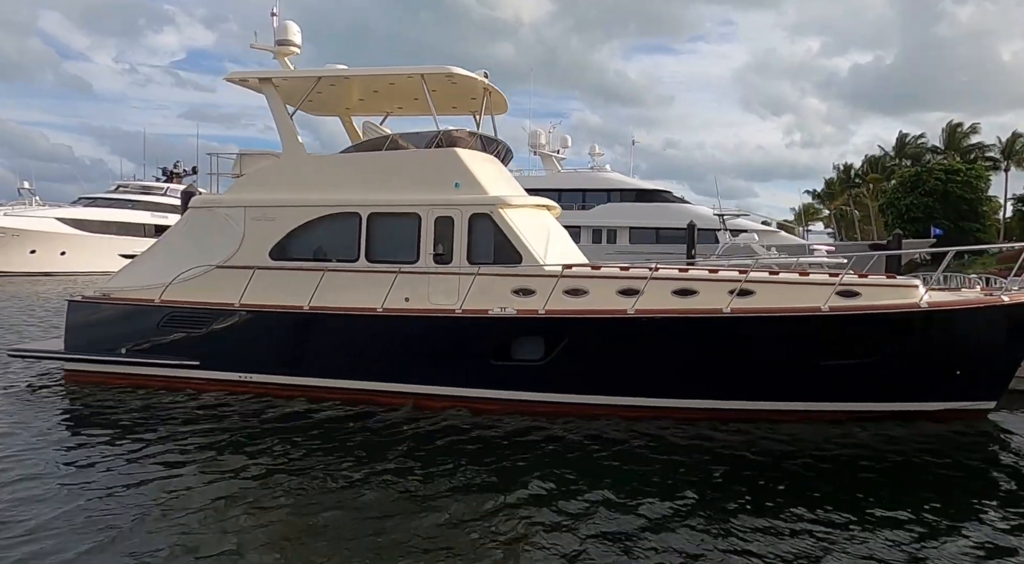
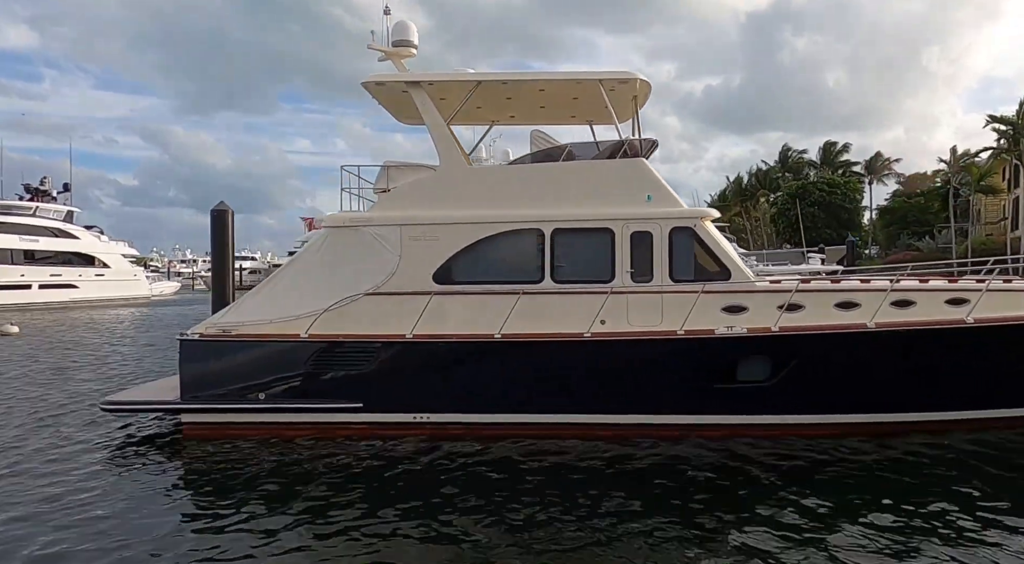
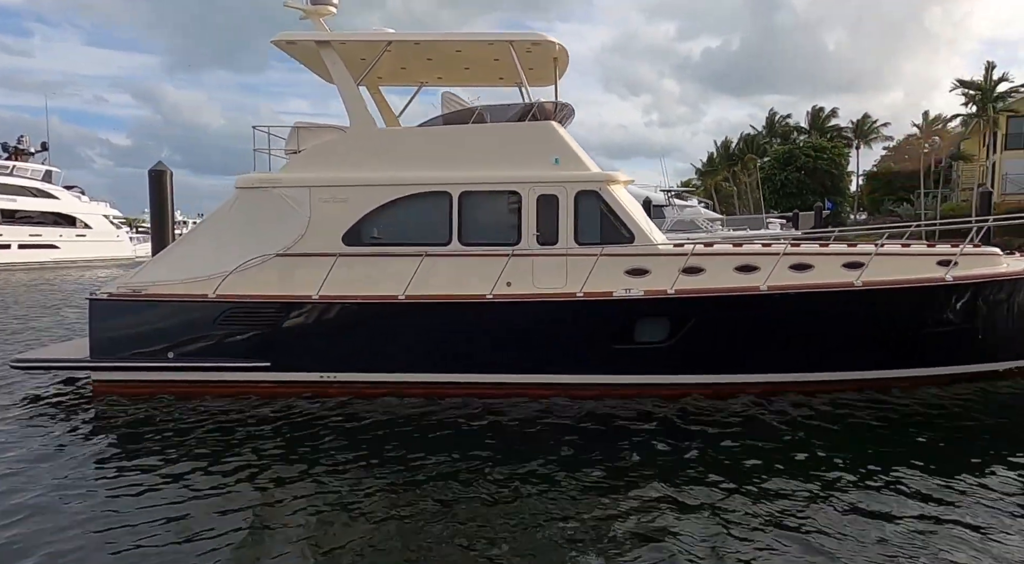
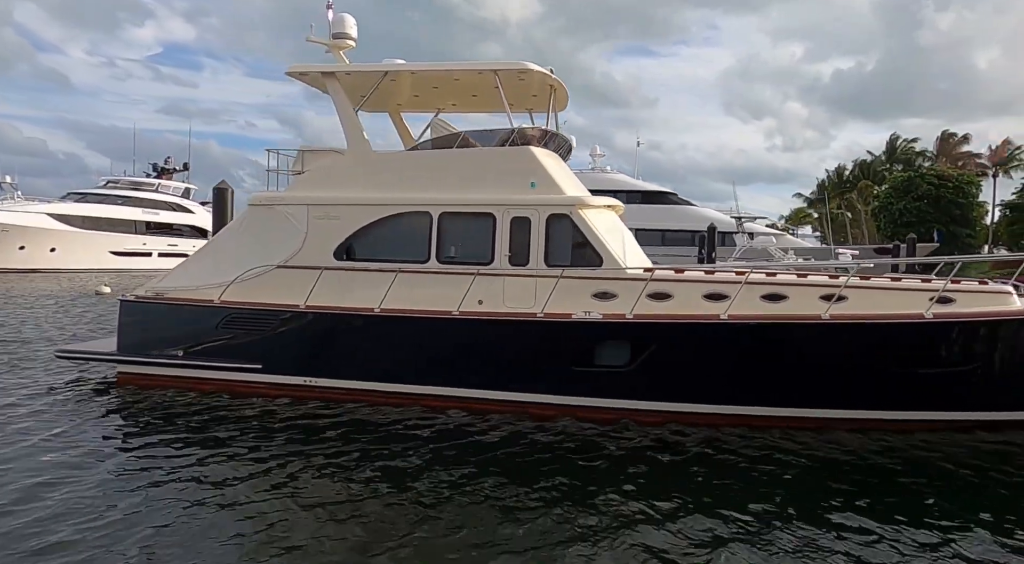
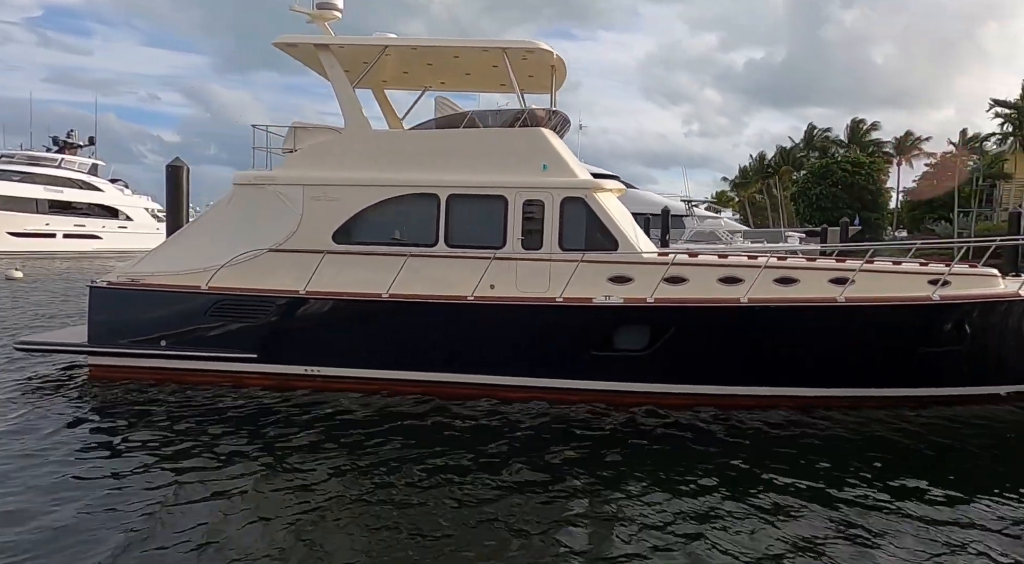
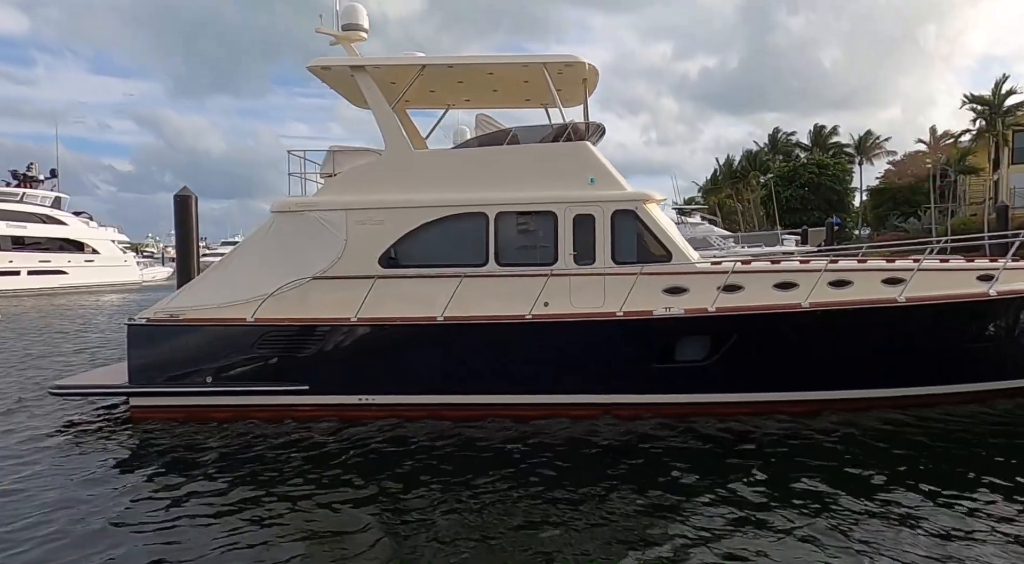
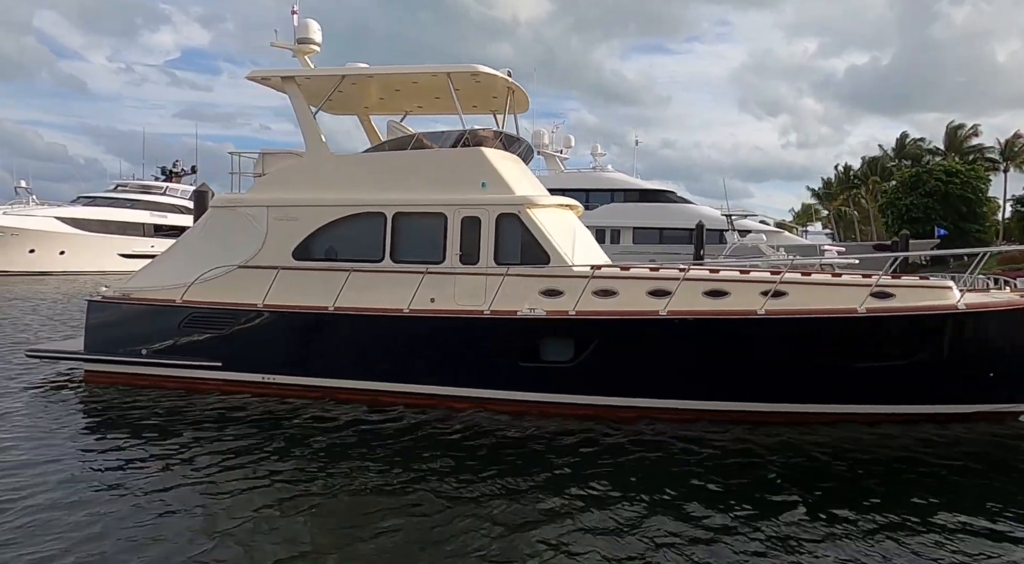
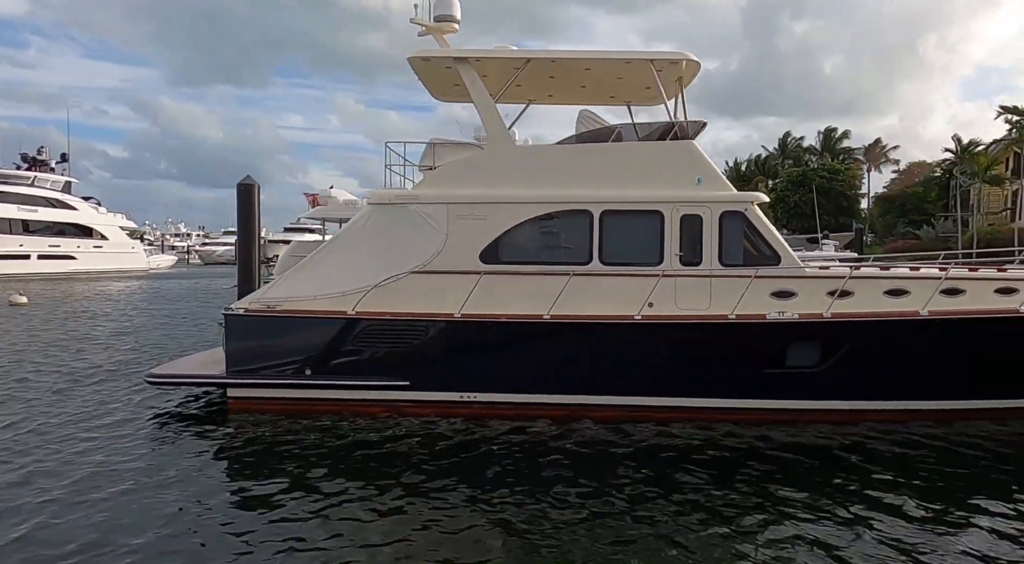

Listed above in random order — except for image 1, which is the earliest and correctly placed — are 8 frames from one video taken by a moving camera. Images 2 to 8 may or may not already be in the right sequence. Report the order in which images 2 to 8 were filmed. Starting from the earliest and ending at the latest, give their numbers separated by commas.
7, 4, 5, 3, 6, 2, 8
